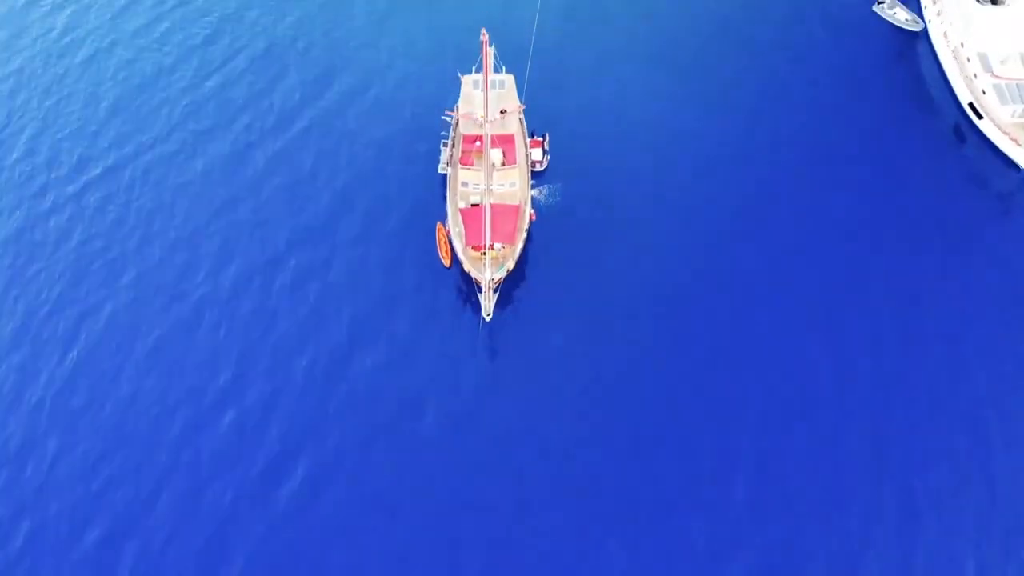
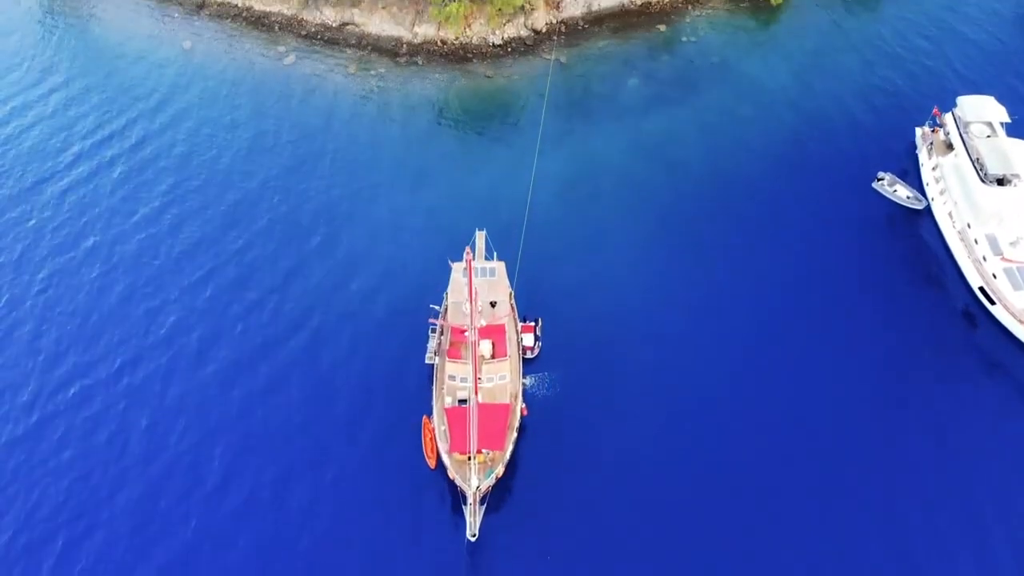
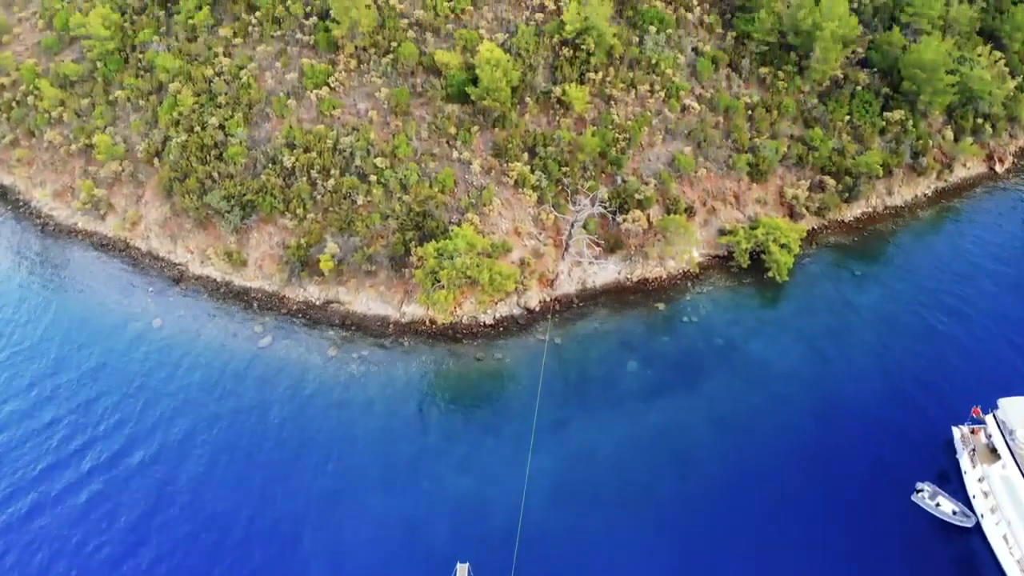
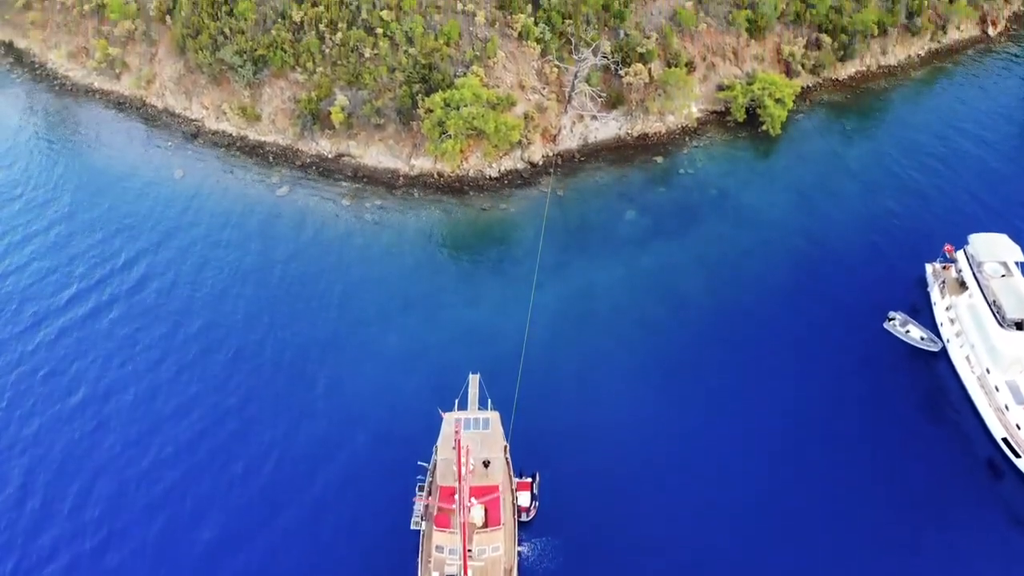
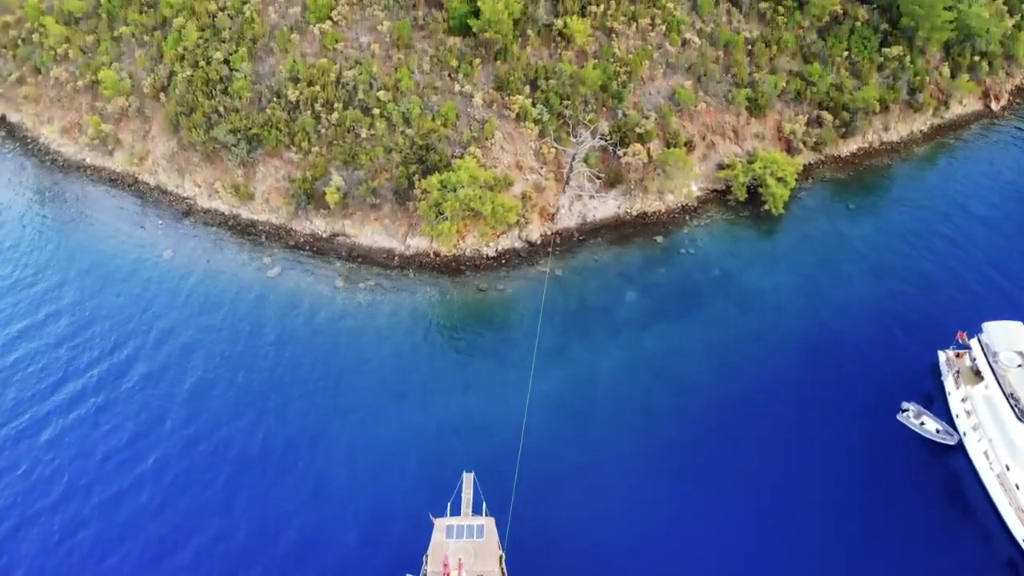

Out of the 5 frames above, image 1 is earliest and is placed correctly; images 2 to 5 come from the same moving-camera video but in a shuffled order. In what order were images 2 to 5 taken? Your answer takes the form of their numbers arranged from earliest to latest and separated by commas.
2, 4, 5, 3
